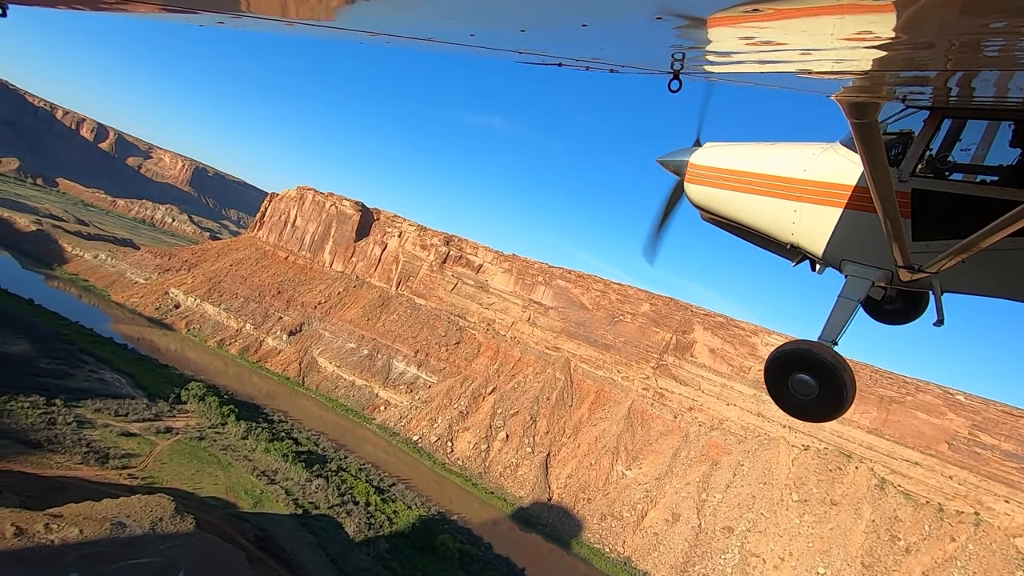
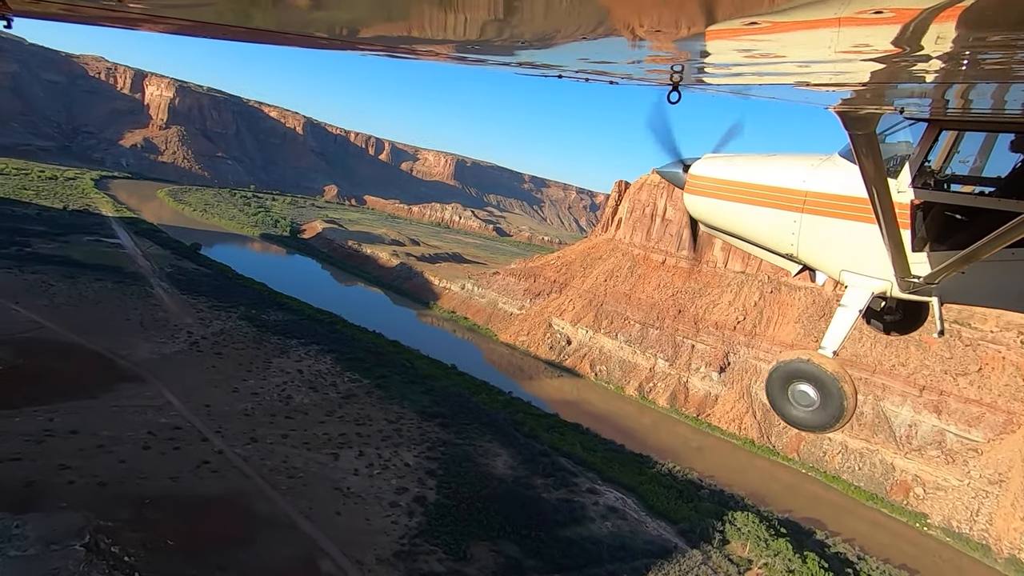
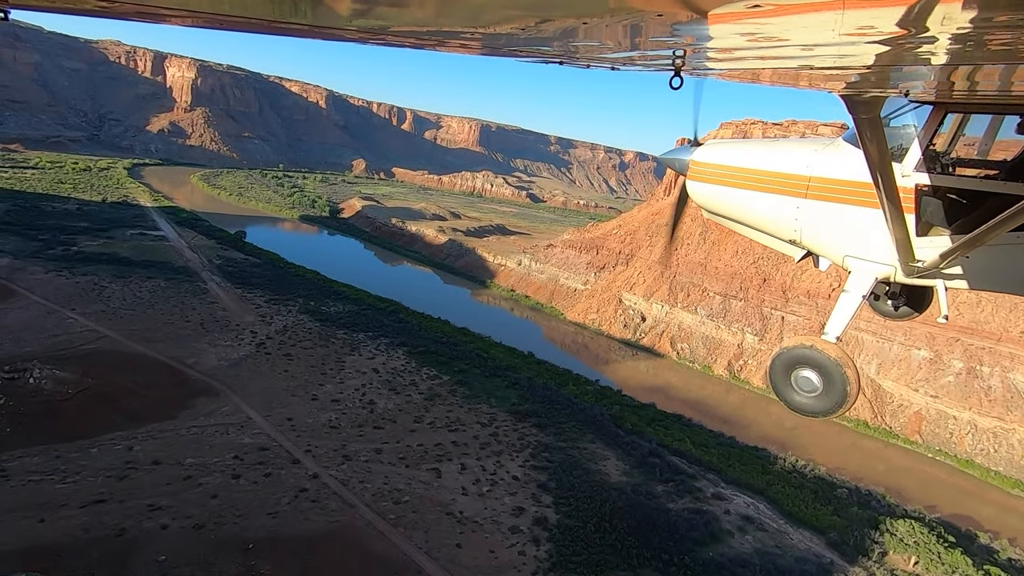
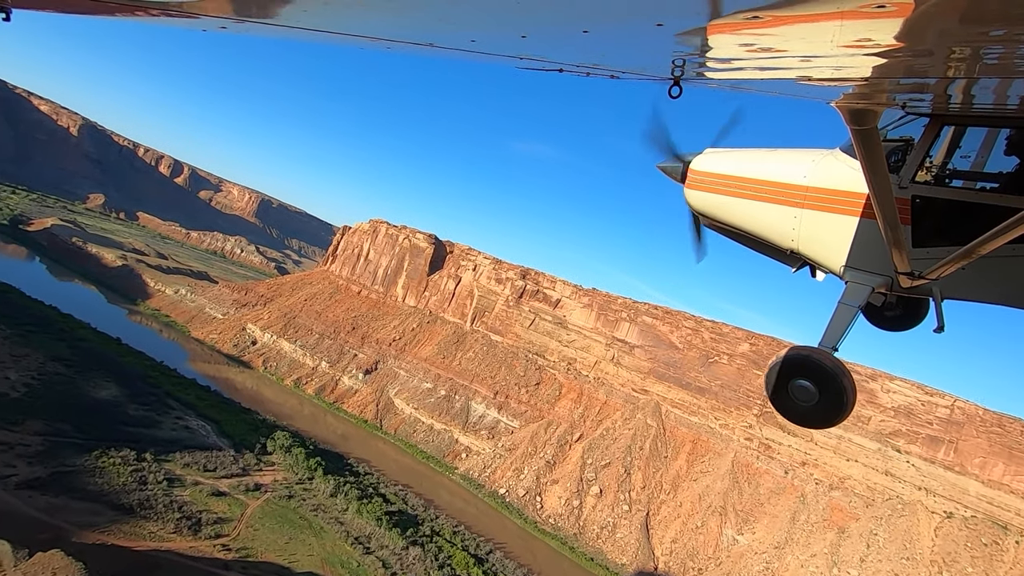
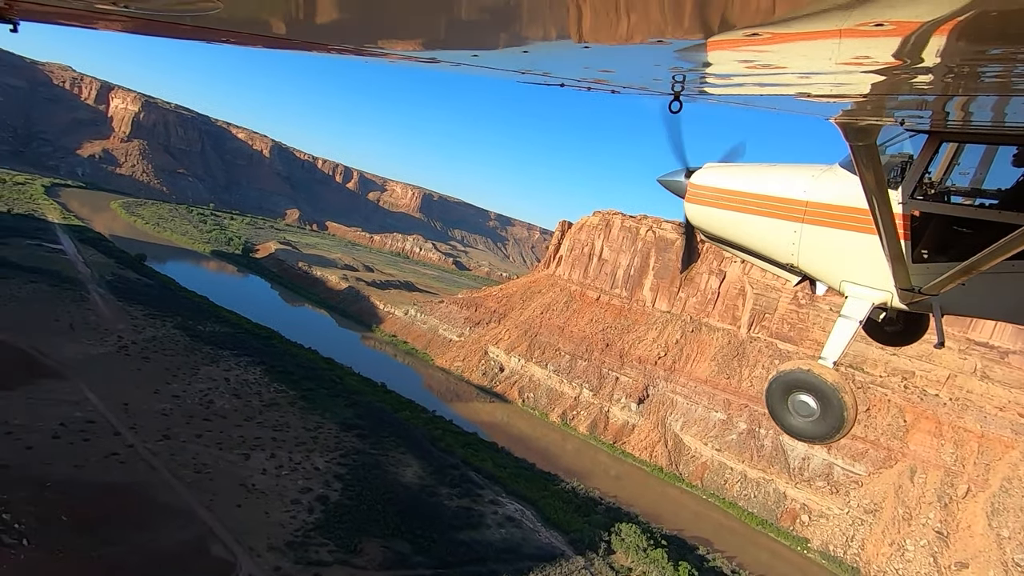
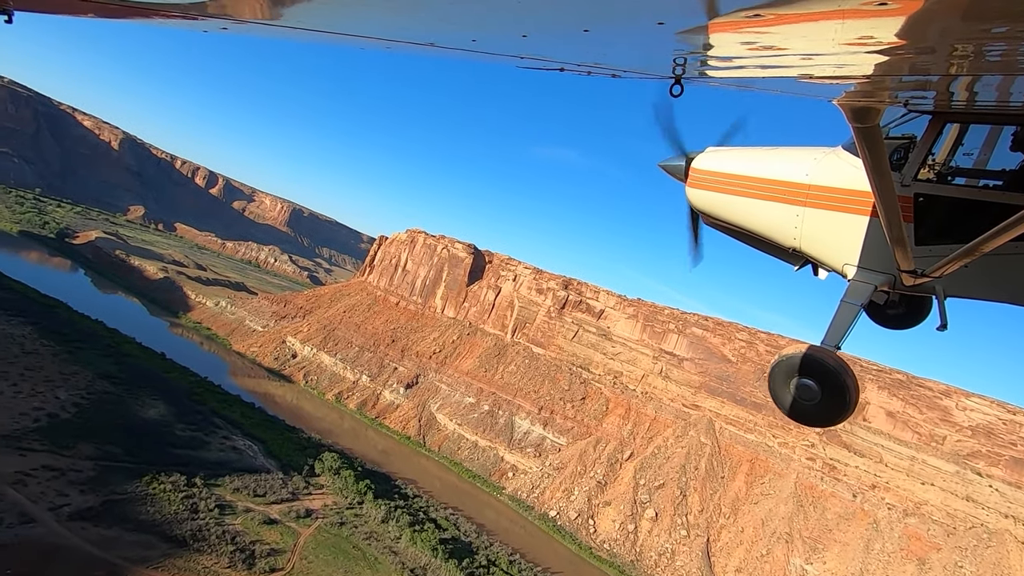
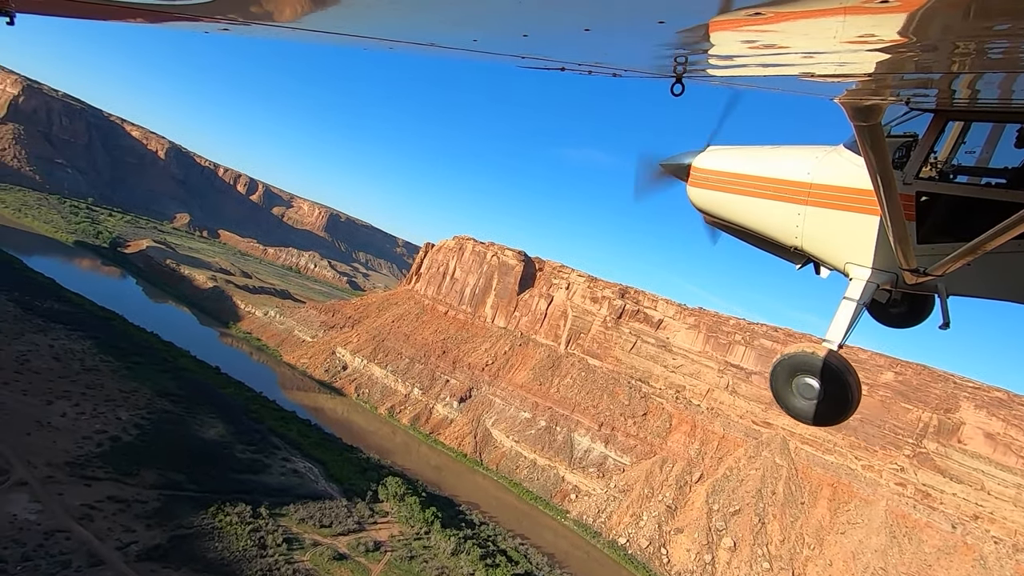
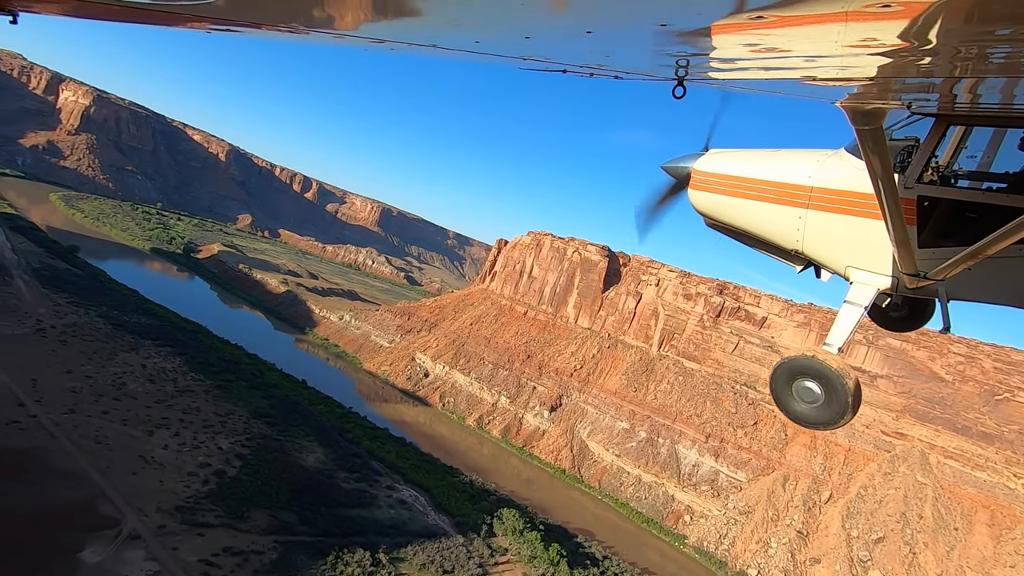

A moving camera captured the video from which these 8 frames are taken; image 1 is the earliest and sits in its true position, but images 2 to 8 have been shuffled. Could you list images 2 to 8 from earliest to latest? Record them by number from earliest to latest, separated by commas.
4, 6, 7, 8, 5, 2, 3
